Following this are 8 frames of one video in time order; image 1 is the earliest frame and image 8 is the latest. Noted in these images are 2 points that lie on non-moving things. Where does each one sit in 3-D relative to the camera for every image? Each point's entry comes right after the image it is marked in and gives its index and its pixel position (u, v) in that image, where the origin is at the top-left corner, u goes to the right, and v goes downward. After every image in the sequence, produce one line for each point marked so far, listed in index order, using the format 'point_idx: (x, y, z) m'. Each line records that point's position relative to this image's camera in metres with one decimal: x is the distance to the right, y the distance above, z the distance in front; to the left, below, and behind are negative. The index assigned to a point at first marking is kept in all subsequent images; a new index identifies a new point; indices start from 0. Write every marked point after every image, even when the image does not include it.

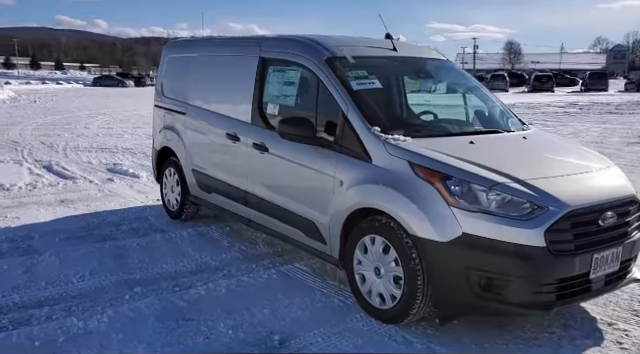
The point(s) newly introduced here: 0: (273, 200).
0: (-0.4, -0.2, +4.4) m
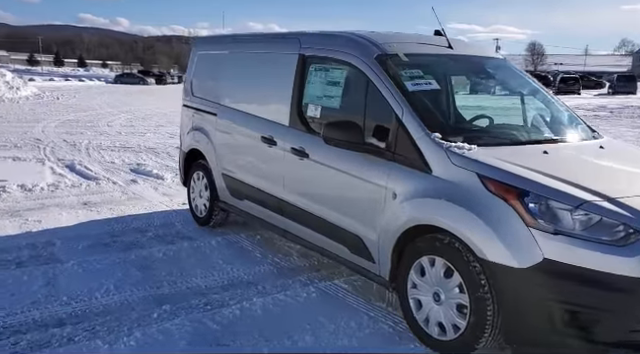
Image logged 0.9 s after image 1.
0: (-0.1, -0.3, +4.0) m
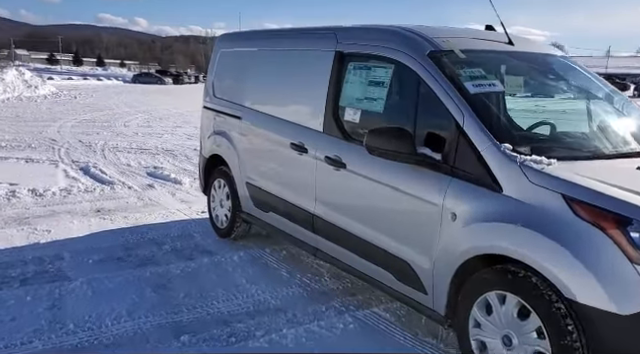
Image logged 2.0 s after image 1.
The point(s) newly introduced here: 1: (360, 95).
0: (+0.2, -0.4, +3.6) m
1: (+0.3, +0.6, +3.5) m
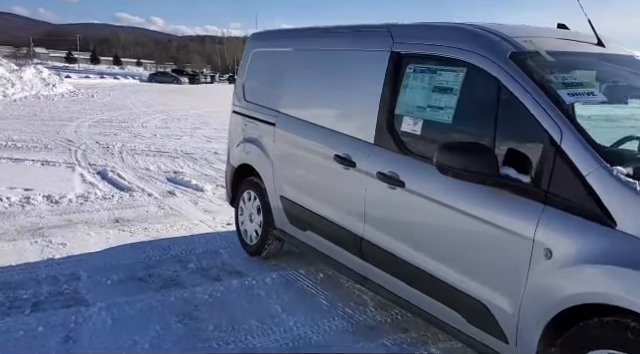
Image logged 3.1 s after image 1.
0: (+0.5, -0.5, +3.1) m
1: (+0.6, +0.4, +3.0) m
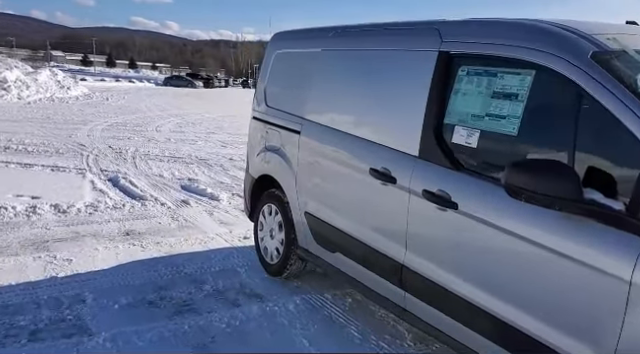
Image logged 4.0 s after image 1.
0: (+0.7, -0.6, +2.6) m
1: (+0.8, +0.3, +2.6) m
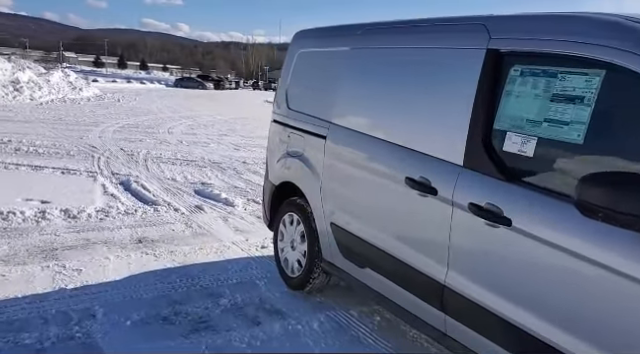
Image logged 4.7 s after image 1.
0: (+0.9, -0.6, +2.4) m
1: (+1.0, +0.3, +2.3) m
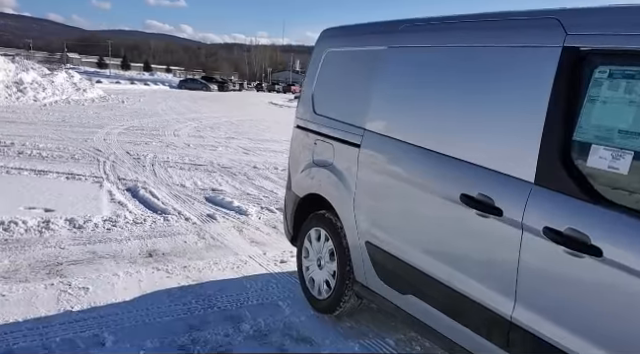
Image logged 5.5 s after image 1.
0: (+1.1, -0.7, +2.0) m
1: (+1.2, +0.2, +2.0) m
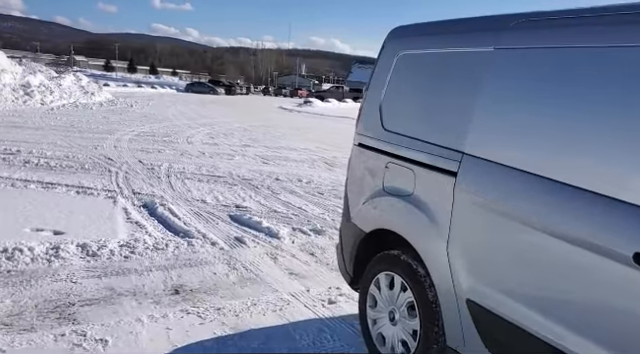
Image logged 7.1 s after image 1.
0: (+1.5, -0.9, +1.3) m
1: (+1.6, 0.0, +1.3) m
